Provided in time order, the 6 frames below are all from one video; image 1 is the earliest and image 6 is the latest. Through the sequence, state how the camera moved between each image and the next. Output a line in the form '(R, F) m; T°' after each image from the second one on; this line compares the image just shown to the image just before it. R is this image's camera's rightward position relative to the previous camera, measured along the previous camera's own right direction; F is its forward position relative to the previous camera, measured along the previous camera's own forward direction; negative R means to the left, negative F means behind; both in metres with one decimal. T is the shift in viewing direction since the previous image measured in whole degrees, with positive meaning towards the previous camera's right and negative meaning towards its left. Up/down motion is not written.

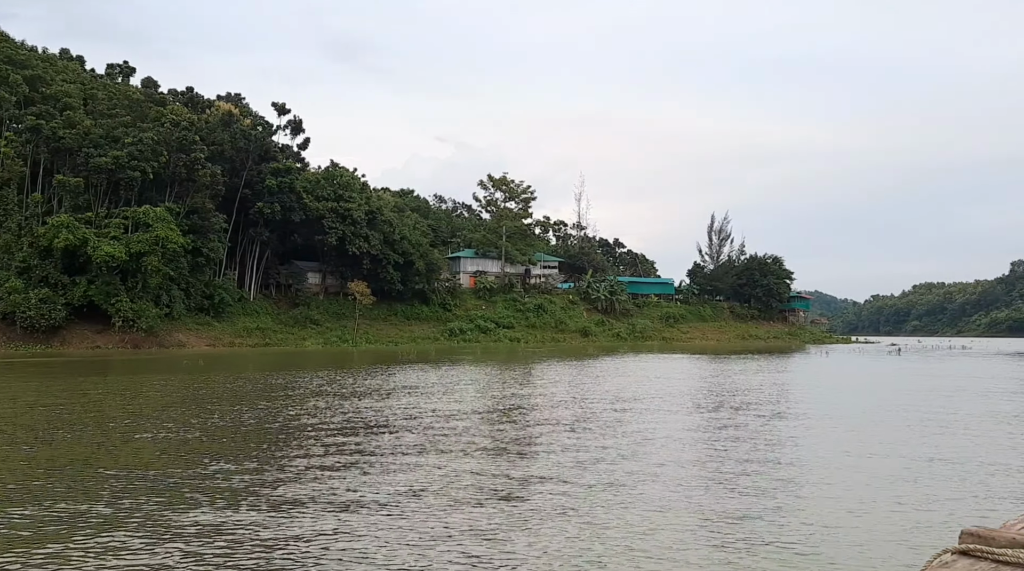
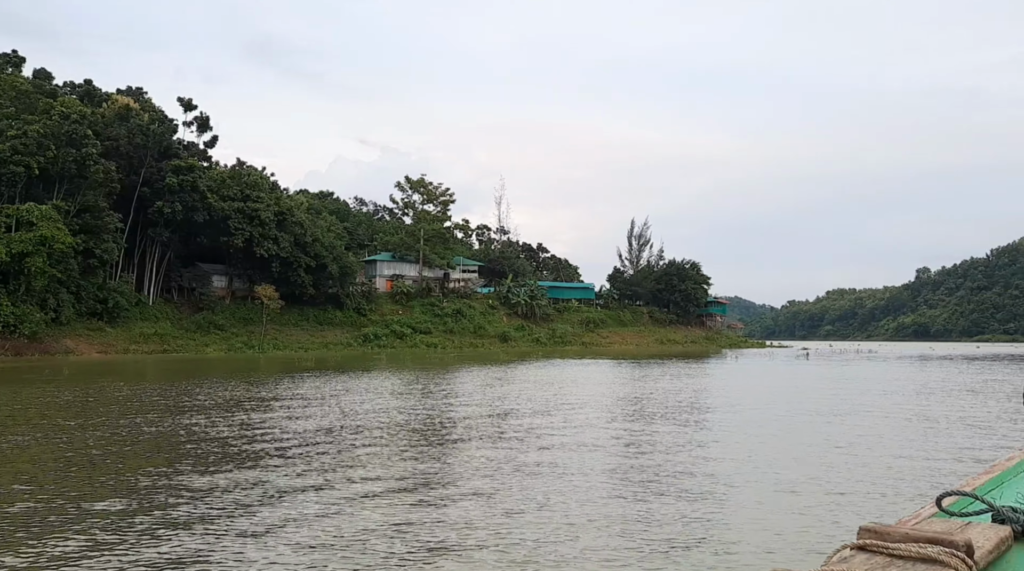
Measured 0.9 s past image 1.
(+0.4, +0.6) m; +5°
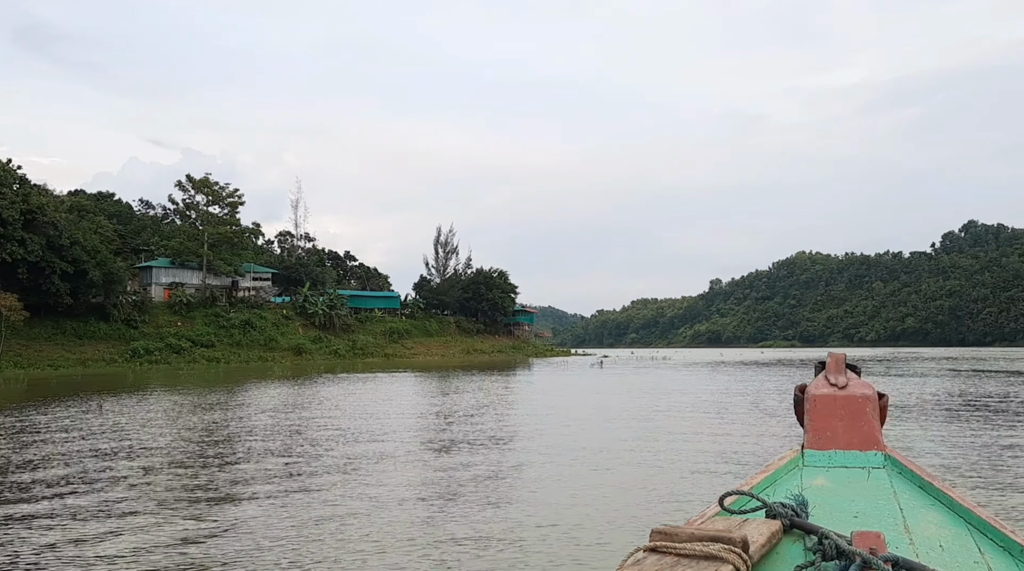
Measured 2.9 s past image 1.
(+0.8, +1.3) m; +12°
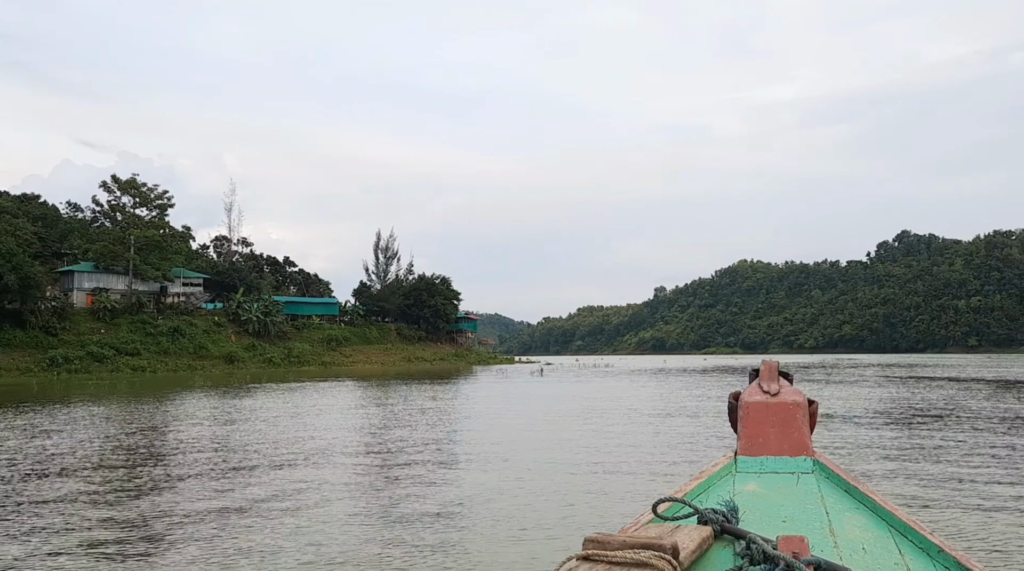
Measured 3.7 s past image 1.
(+0.2, +0.6) m; +4°
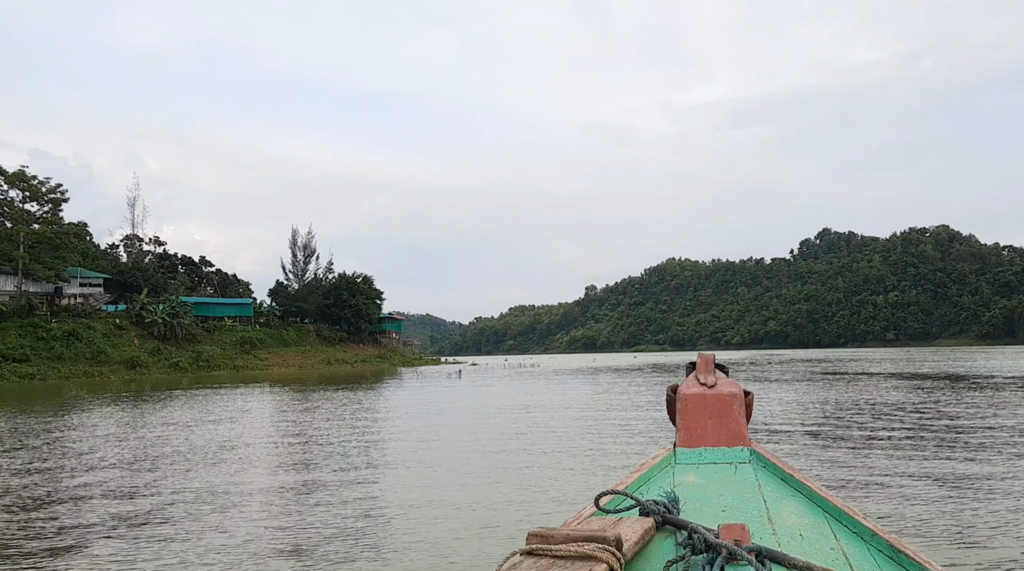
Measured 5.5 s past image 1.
(+0.4, +1.1) m; +5°
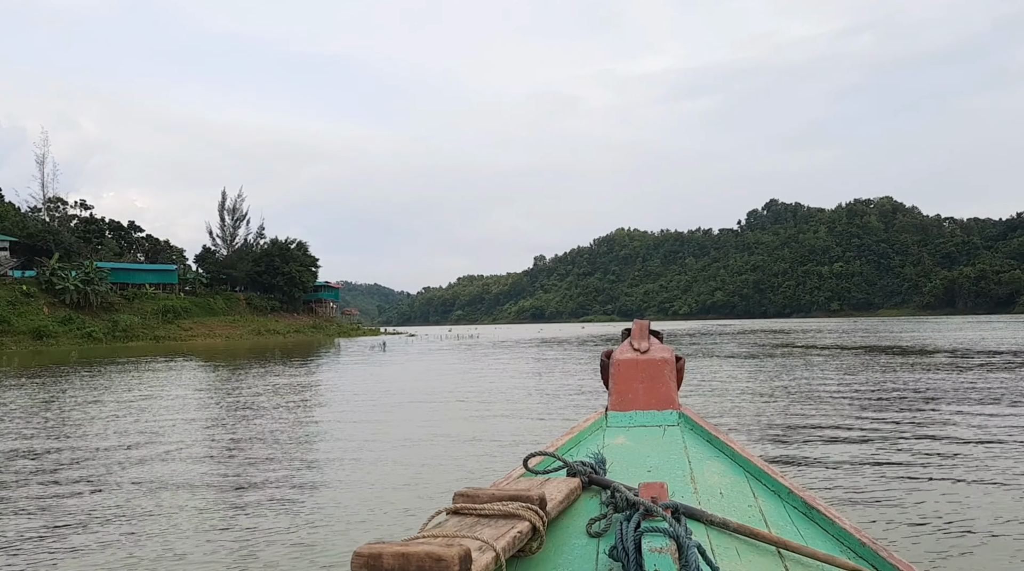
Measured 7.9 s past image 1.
(+0.4, +1.6) m; +3°
